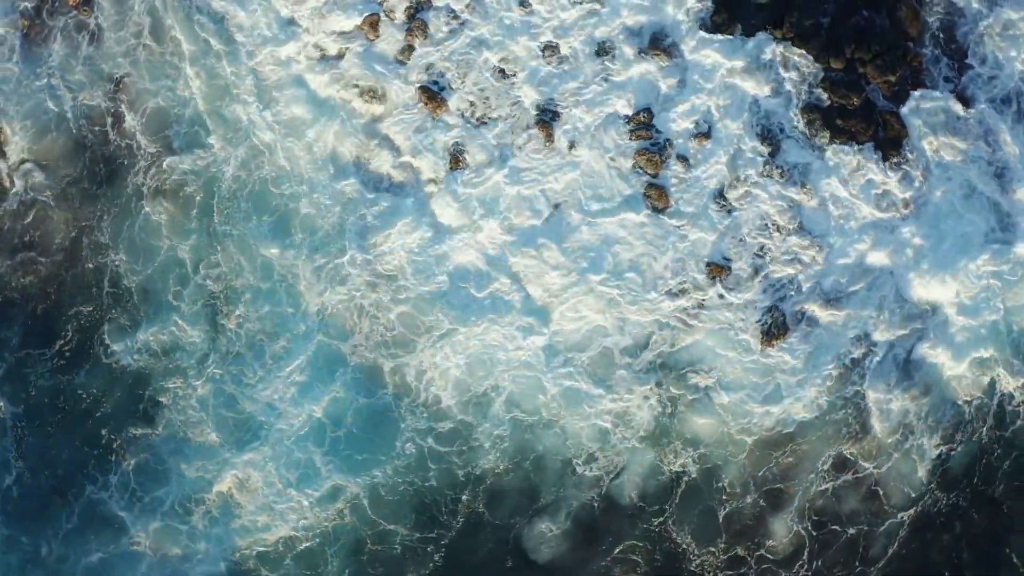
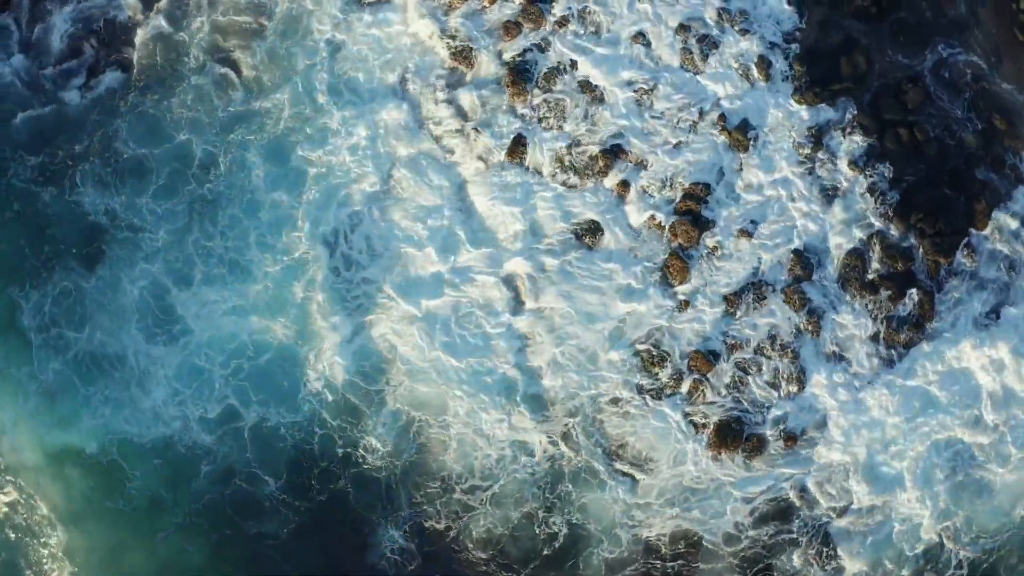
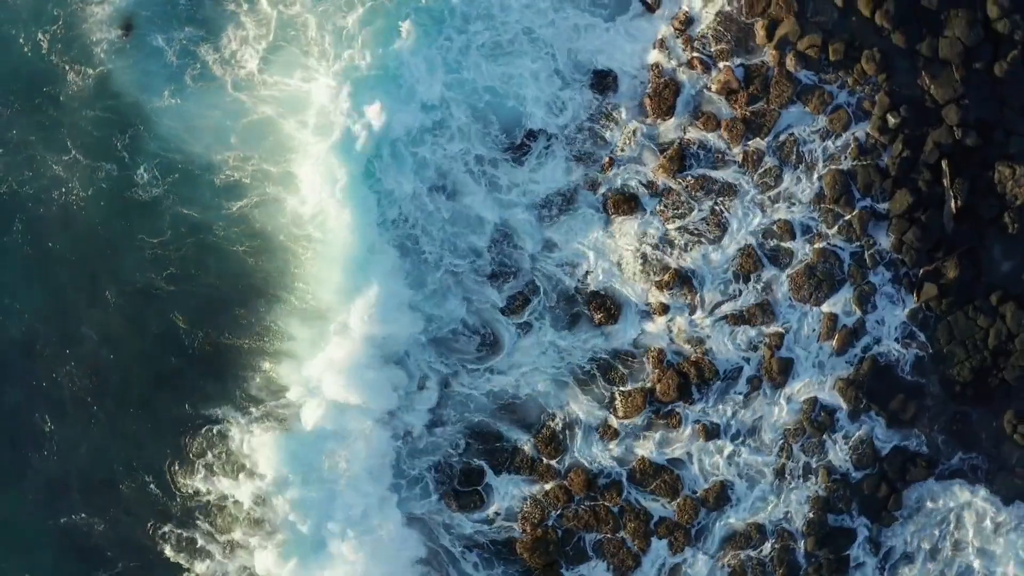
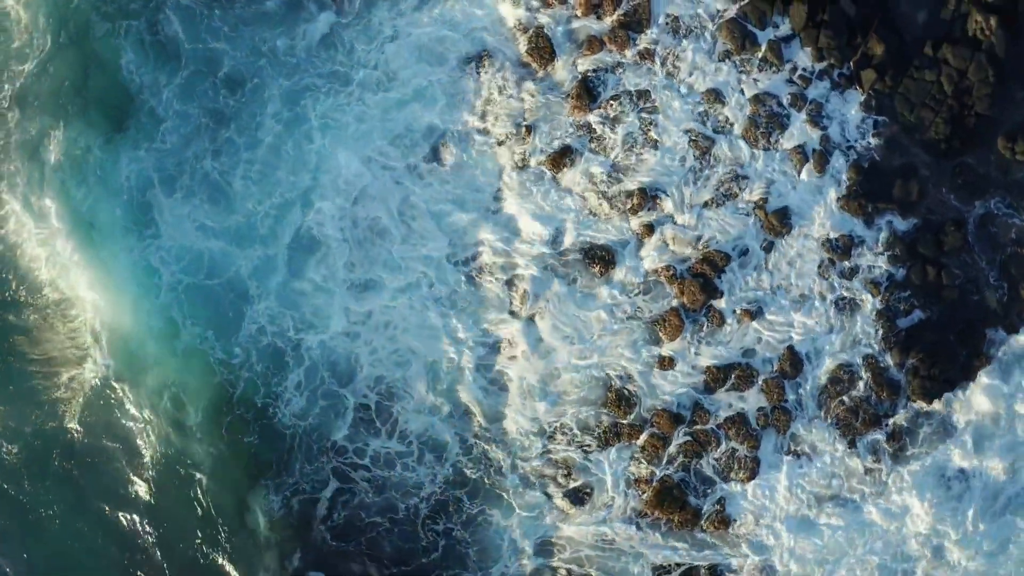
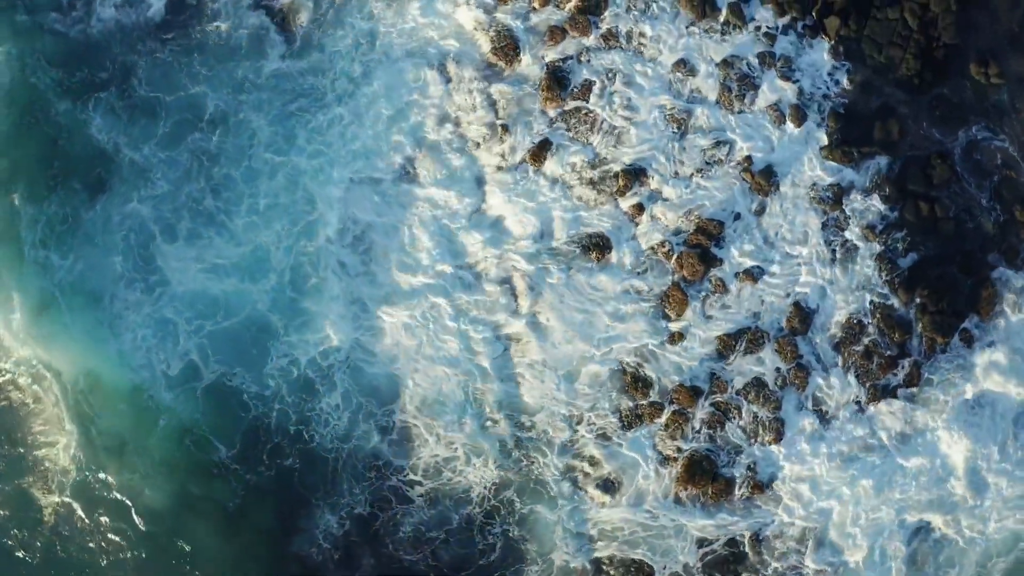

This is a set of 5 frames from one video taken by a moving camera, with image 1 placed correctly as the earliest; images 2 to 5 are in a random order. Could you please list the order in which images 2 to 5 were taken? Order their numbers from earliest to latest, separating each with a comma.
2, 5, 4, 3
